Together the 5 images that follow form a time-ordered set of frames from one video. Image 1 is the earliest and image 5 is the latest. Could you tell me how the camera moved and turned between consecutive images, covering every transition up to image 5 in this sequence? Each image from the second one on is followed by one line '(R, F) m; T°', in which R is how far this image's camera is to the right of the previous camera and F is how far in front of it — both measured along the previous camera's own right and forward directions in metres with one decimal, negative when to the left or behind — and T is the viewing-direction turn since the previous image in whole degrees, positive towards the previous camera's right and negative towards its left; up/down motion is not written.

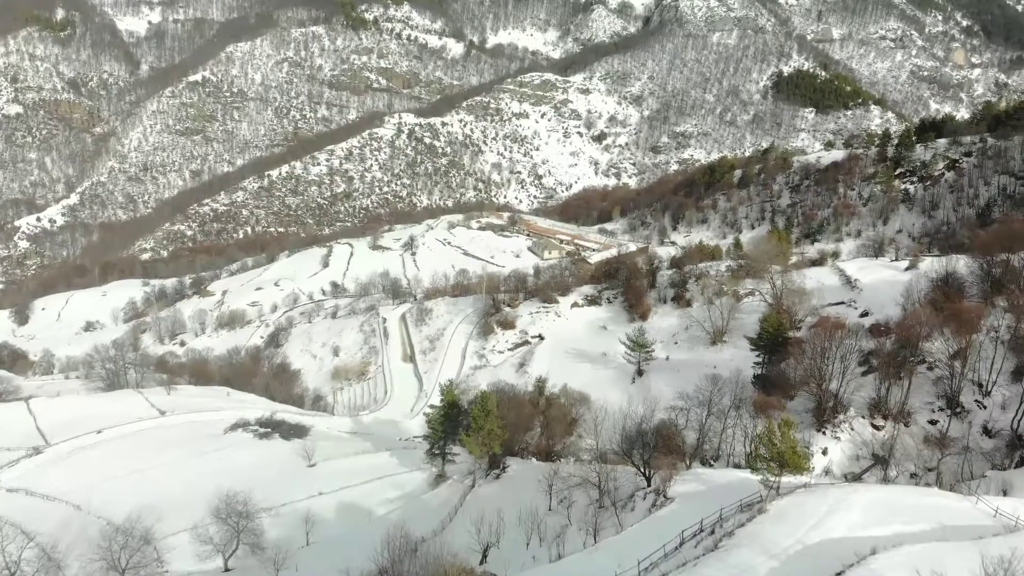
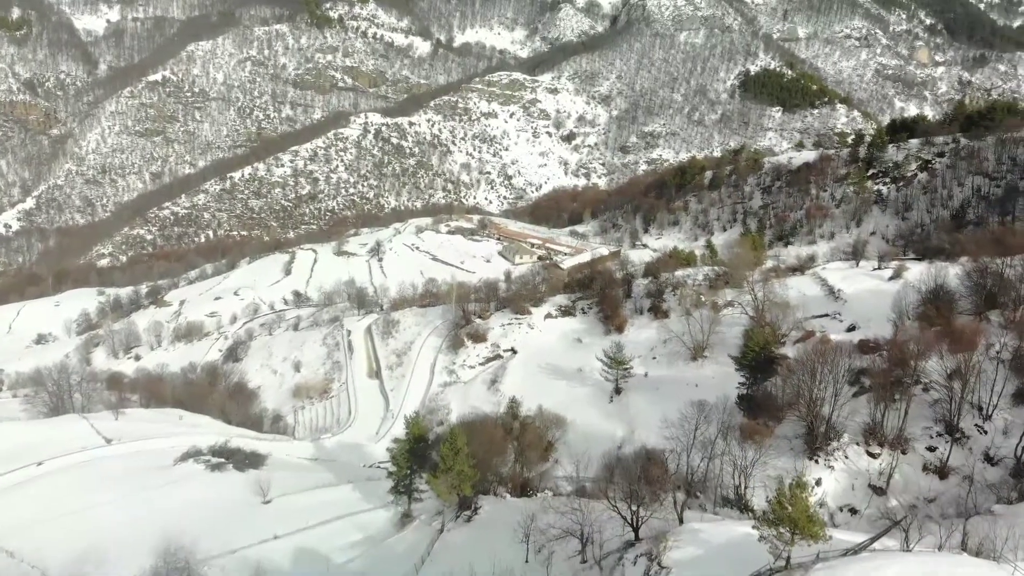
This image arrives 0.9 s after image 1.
(0.0, +1.1) m; +2°
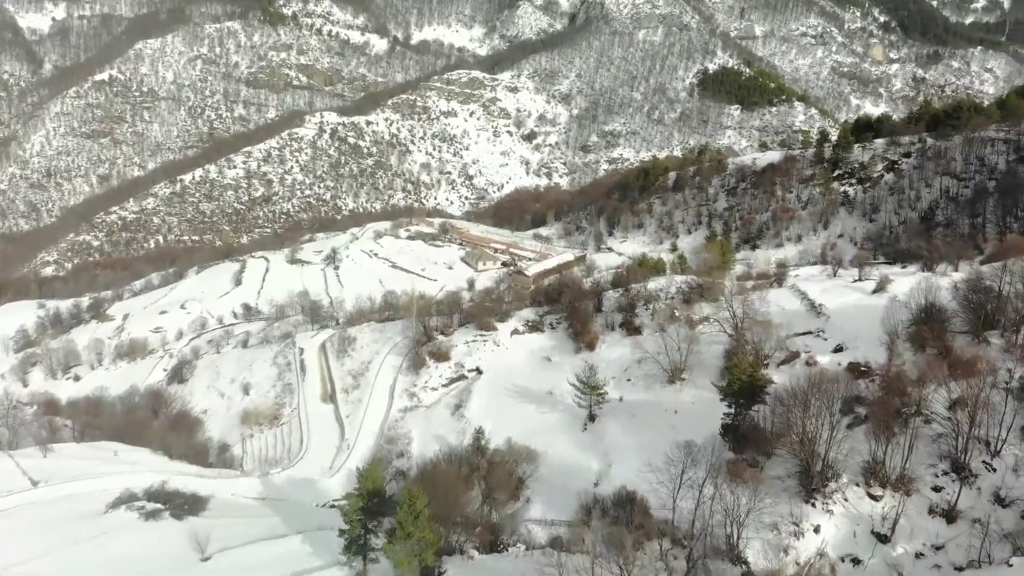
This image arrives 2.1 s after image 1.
(0.0, +1.5) m; +3°
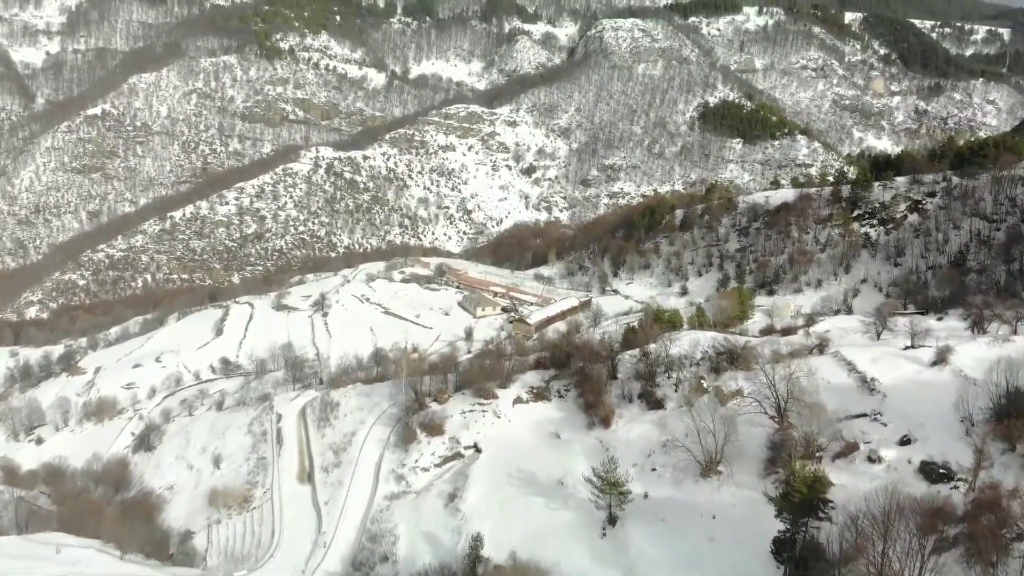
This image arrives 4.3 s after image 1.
(-0.1, +2.7) m; 0°
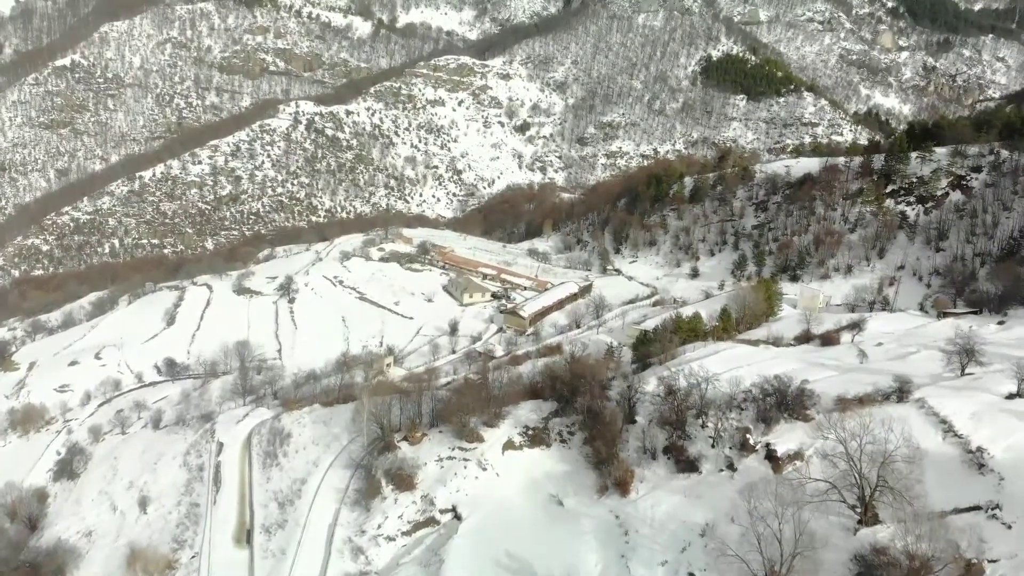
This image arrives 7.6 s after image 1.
(0.0, +4.6) m; +1°
